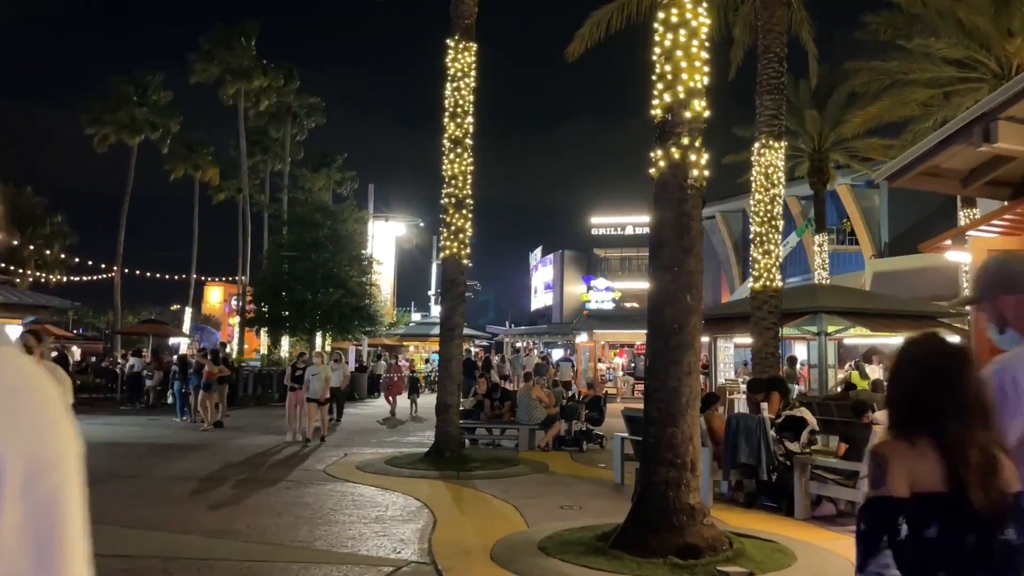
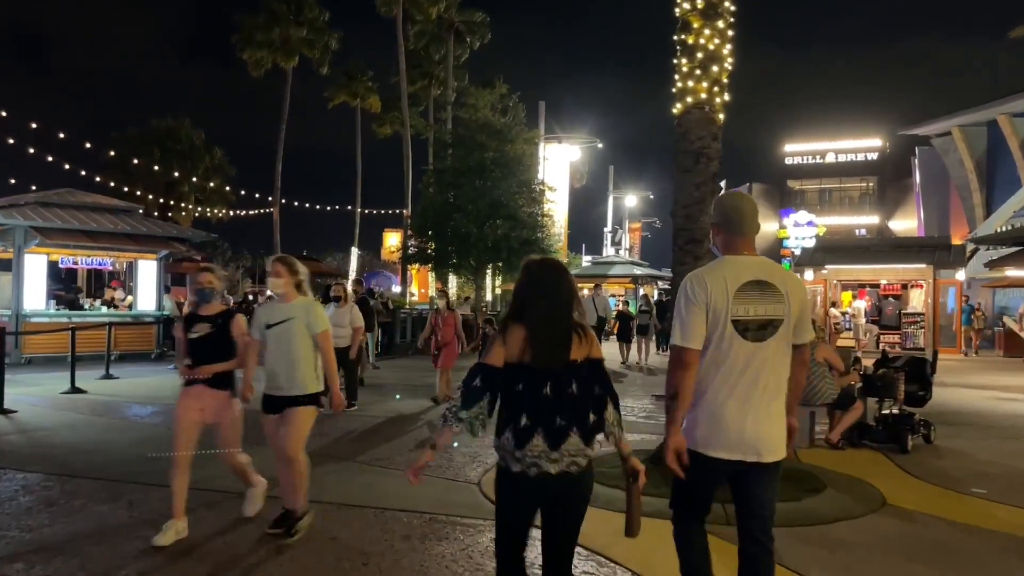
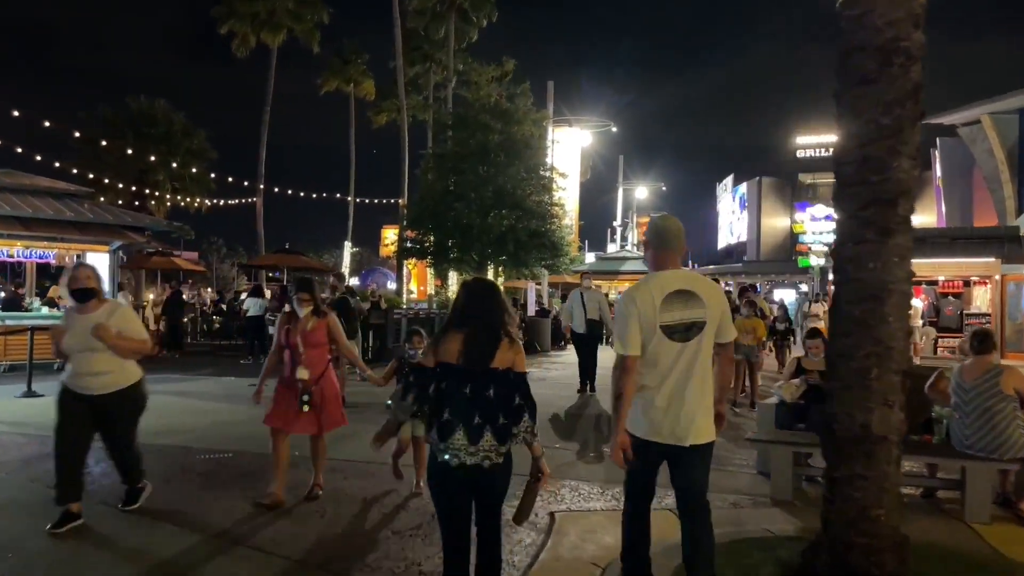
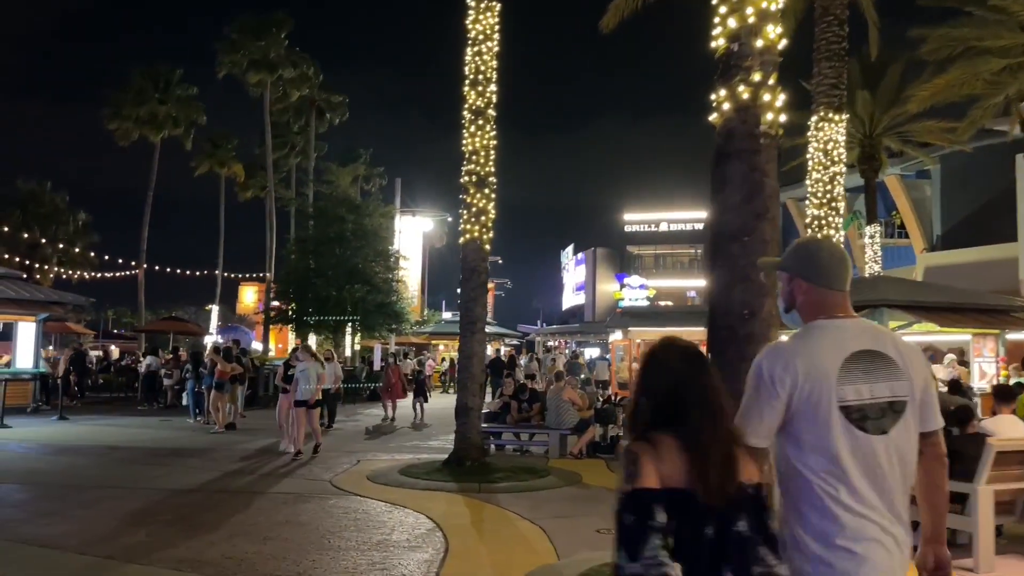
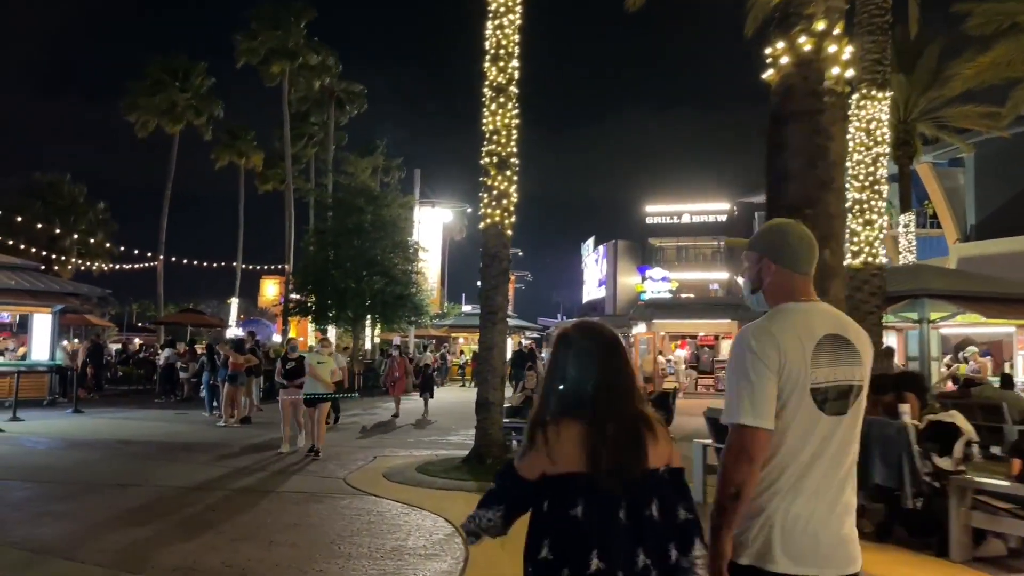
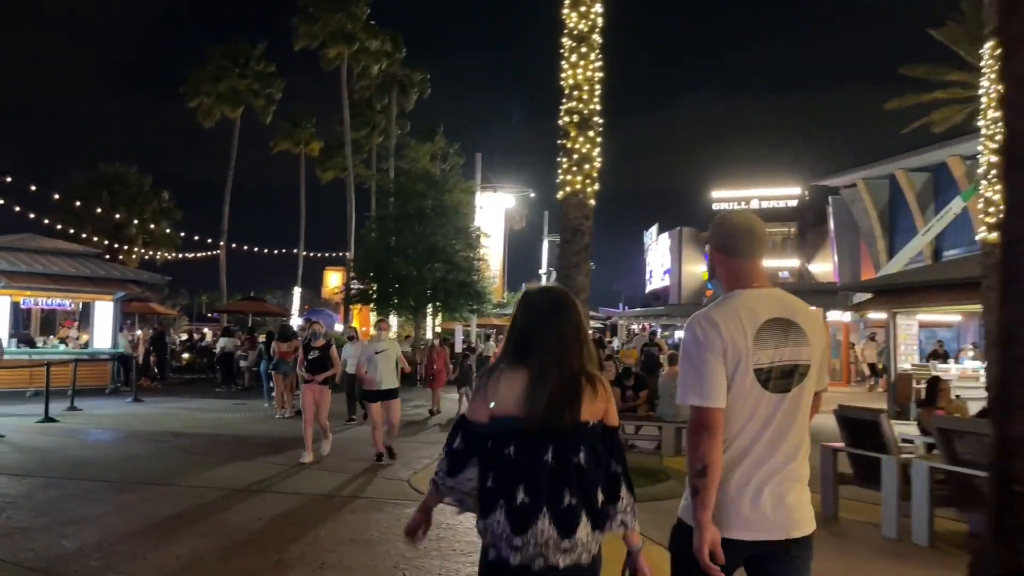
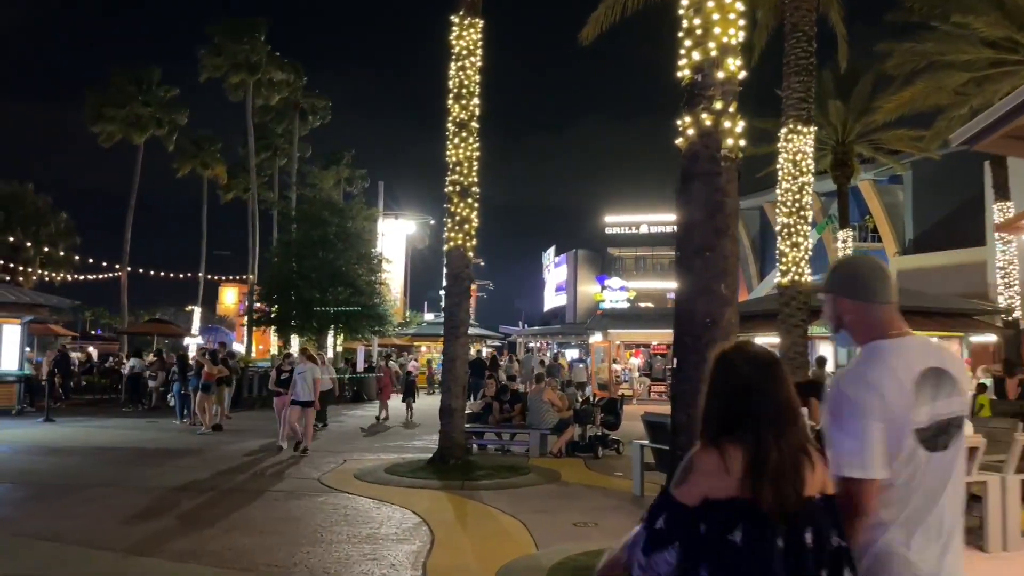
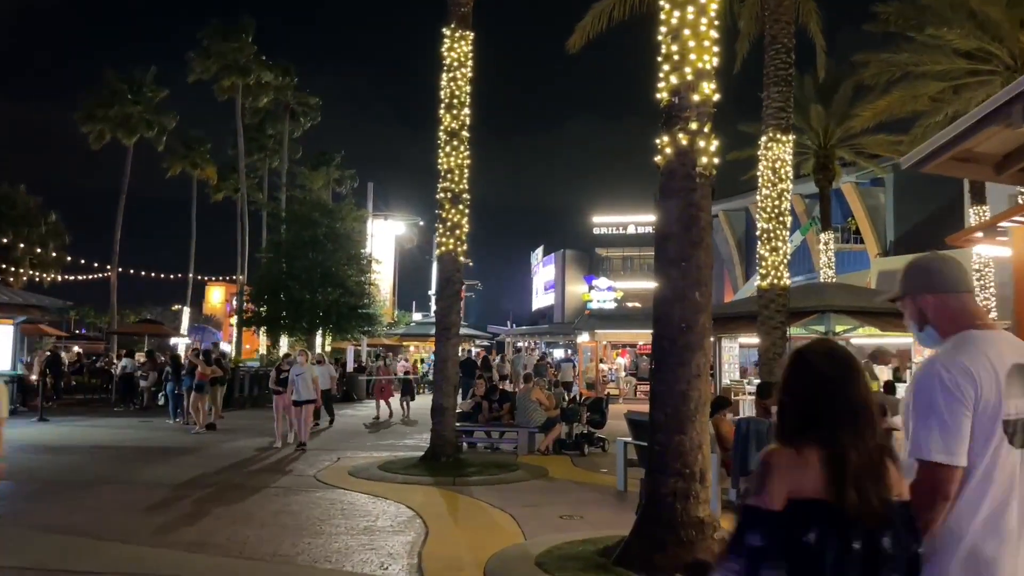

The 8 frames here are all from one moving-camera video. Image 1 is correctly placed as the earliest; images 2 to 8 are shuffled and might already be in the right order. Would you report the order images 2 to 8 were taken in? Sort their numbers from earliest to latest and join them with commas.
8, 7, 4, 5, 6, 2, 3
